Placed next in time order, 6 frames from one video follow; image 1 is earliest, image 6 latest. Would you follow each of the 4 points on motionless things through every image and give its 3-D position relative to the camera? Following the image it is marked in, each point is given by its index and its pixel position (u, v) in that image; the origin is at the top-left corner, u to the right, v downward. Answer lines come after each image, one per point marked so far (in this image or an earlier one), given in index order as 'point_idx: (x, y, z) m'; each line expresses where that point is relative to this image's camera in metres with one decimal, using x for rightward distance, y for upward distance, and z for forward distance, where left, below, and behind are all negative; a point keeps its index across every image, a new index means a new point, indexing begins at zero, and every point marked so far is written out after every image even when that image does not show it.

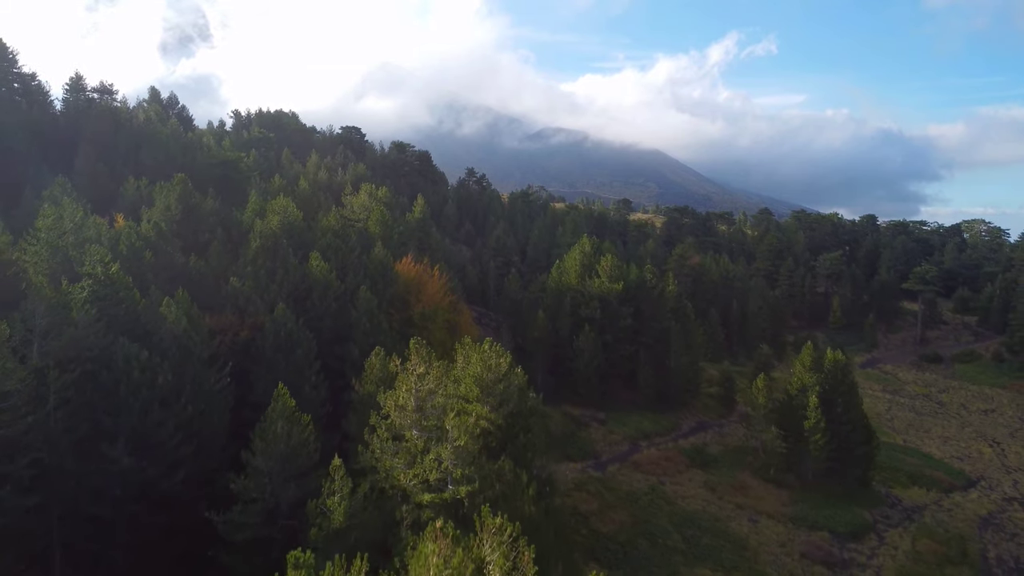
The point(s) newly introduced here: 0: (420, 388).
0: (-1.7, -1.9, +19.0) m
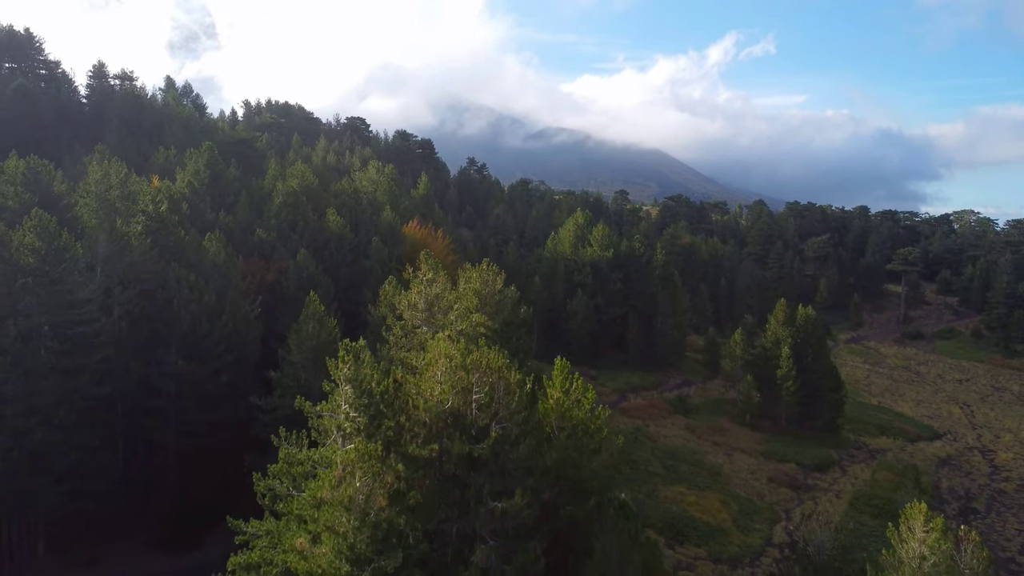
0: (-1.9, -0.1, +22.9) m
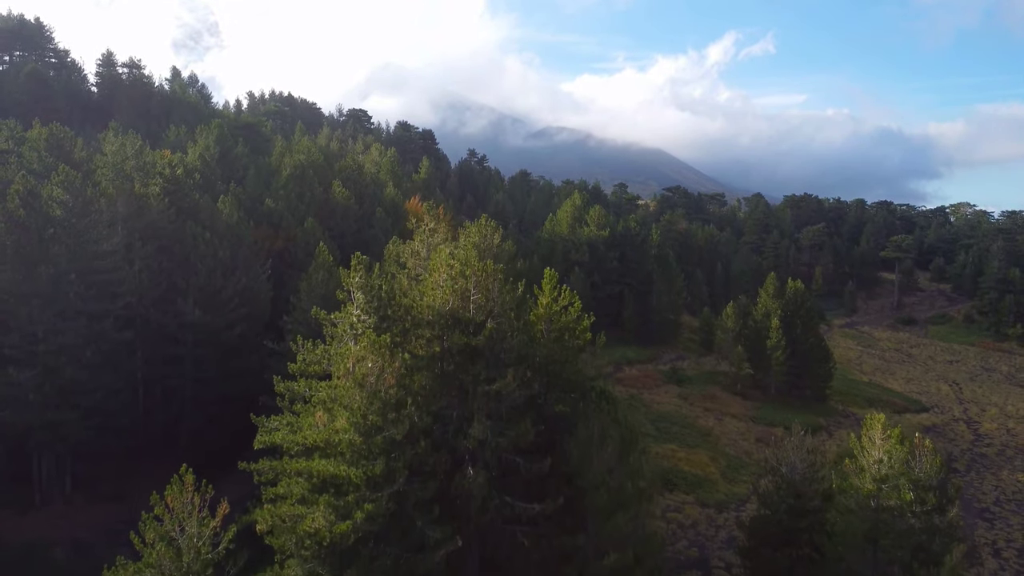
0: (-2.0, +1.2, +24.6) m
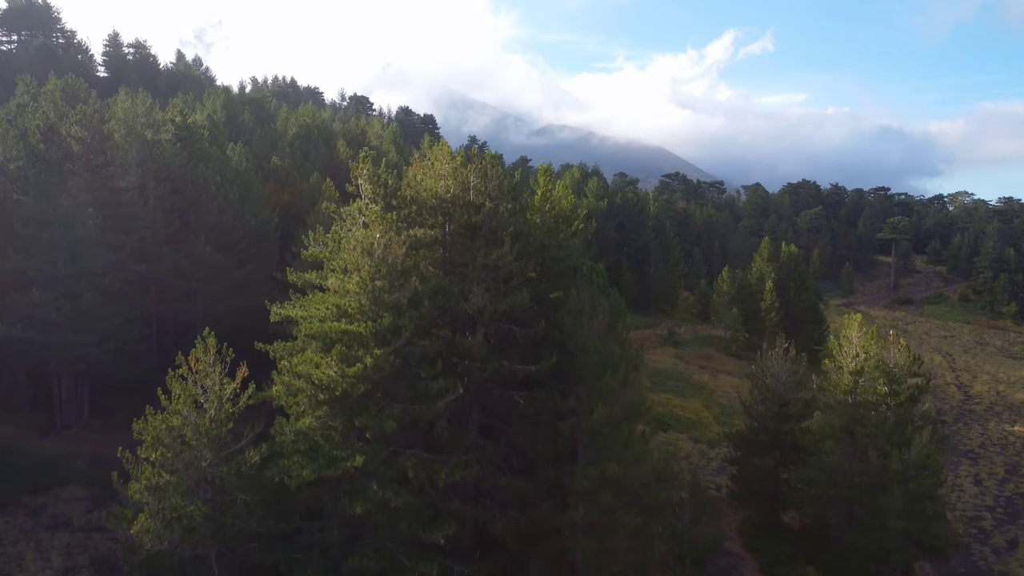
0: (-2.0, +2.9, +25.7) m
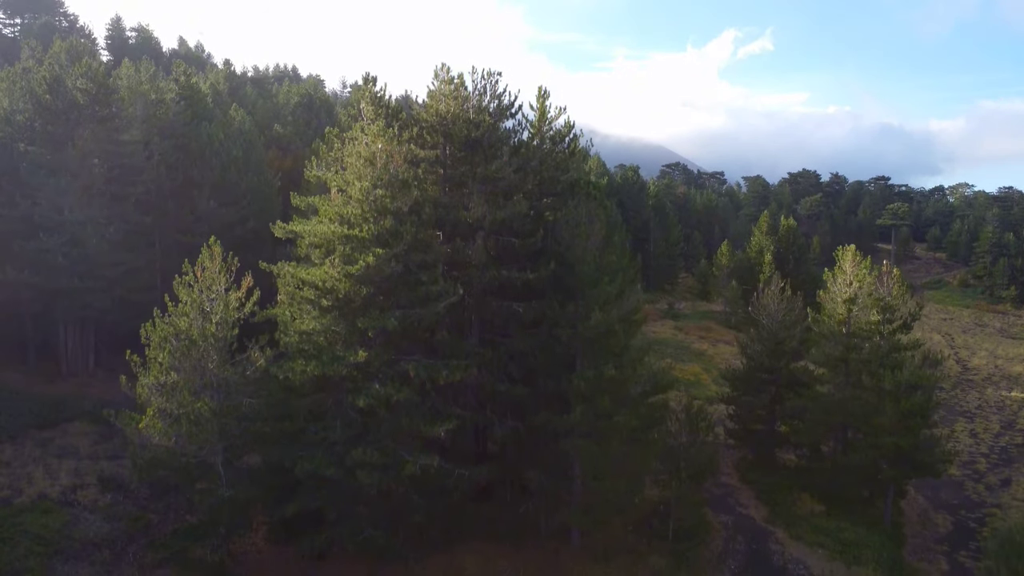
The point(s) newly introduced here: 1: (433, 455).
0: (-2.0, +4.3, +26.0) m
1: (-1.1, -2.2, +13.5) m
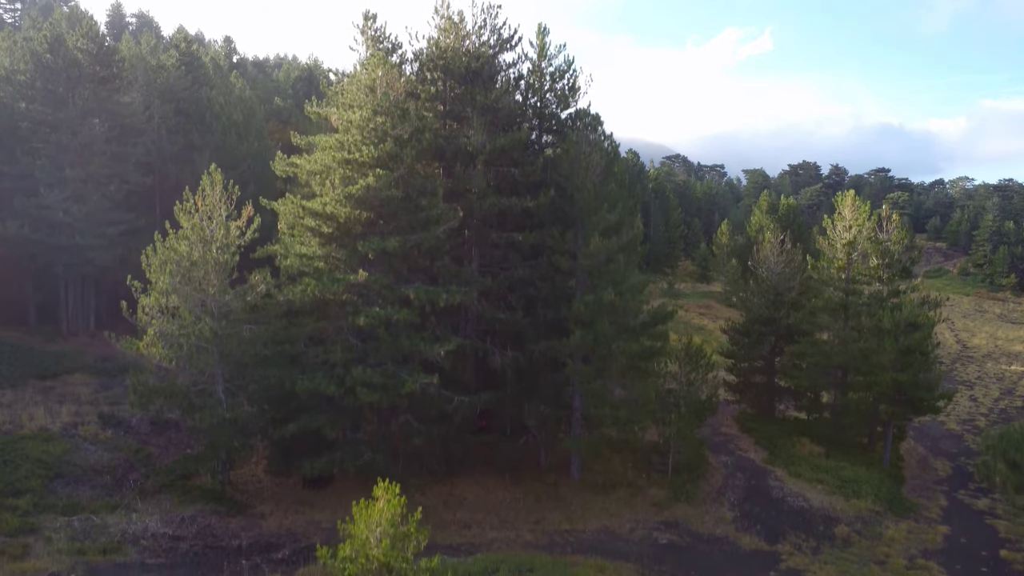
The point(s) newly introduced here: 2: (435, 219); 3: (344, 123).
0: (-2.0, +5.3, +26.1) m
1: (-1.1, -1.2, +13.5) m
2: (-1.1, +1.0, +14.4) m
3: (-2.5, +2.4, +15.0) m
